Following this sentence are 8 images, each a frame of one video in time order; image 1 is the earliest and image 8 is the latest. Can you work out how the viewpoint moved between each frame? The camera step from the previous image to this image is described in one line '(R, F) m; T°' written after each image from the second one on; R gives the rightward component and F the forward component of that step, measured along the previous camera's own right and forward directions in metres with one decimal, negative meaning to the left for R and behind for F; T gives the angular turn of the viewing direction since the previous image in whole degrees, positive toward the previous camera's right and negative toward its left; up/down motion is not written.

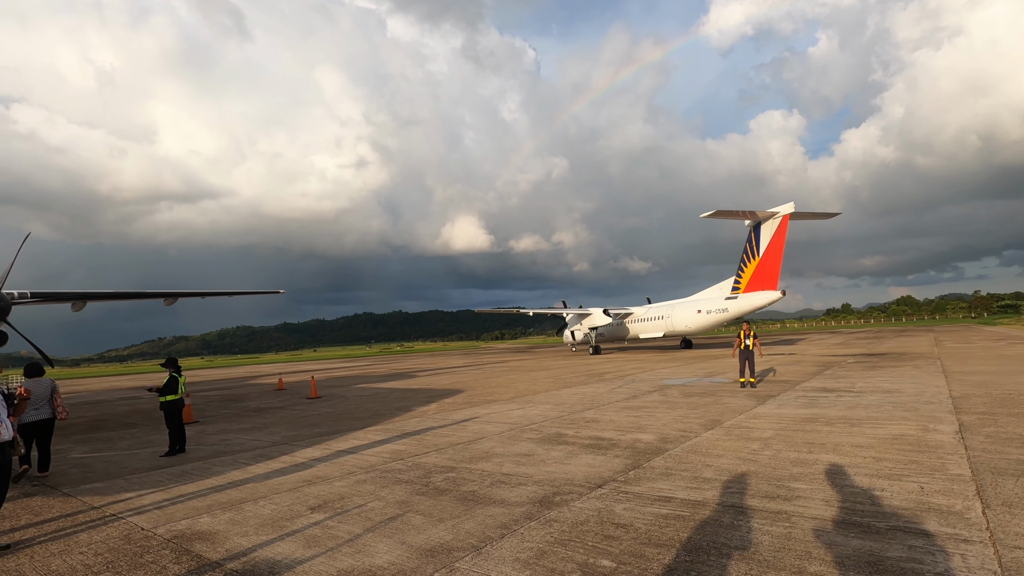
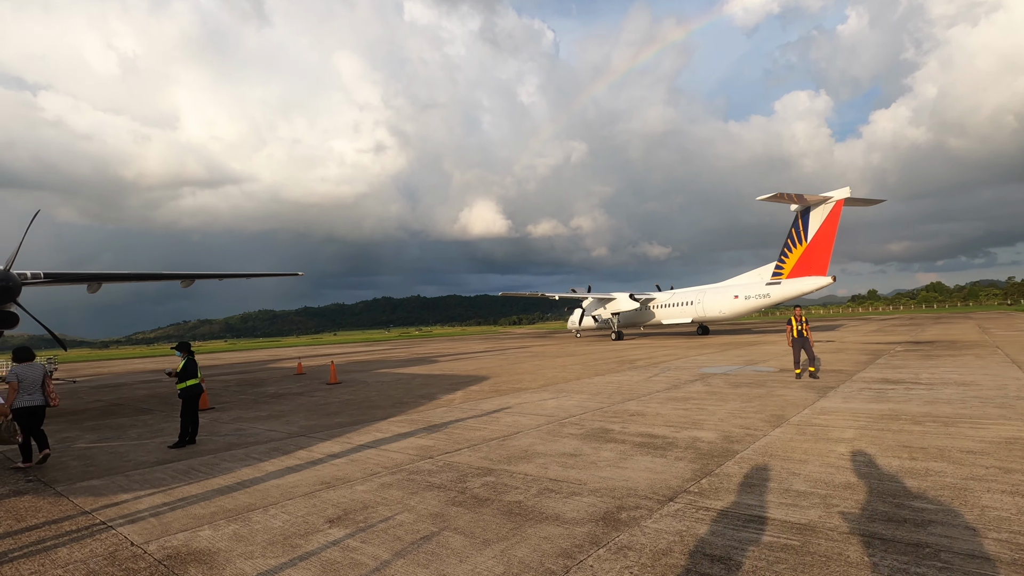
(-0.3, +0.9) m; -2°
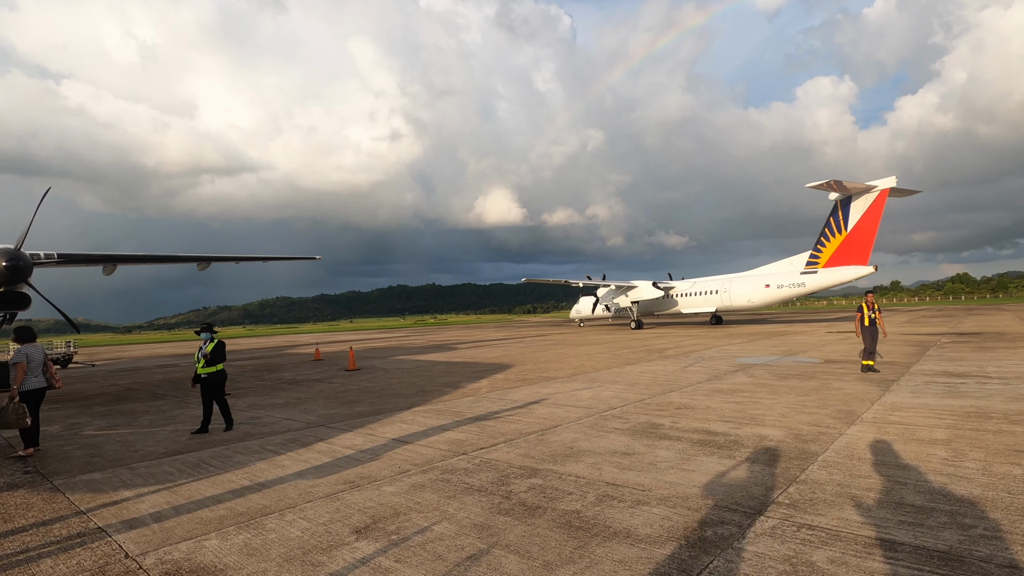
(-0.3, +0.7) m; -2°
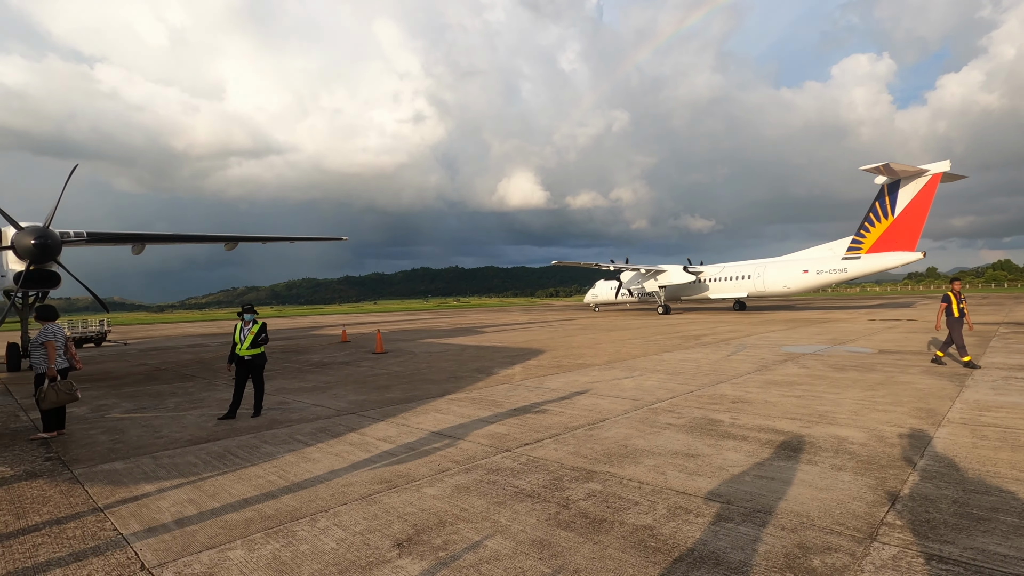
(-0.3, +0.6) m; -2°
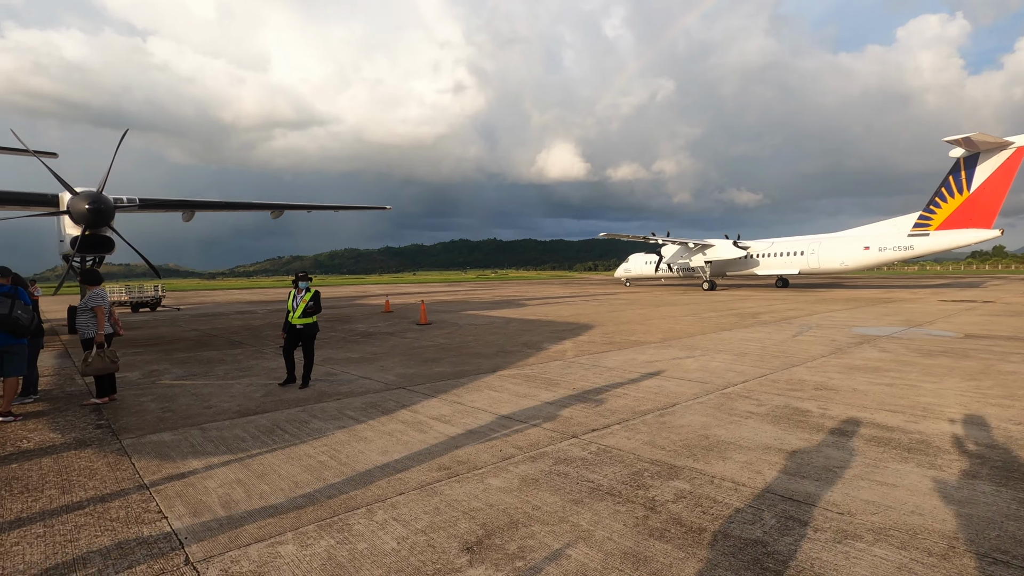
(-0.3, +0.5) m; -4°
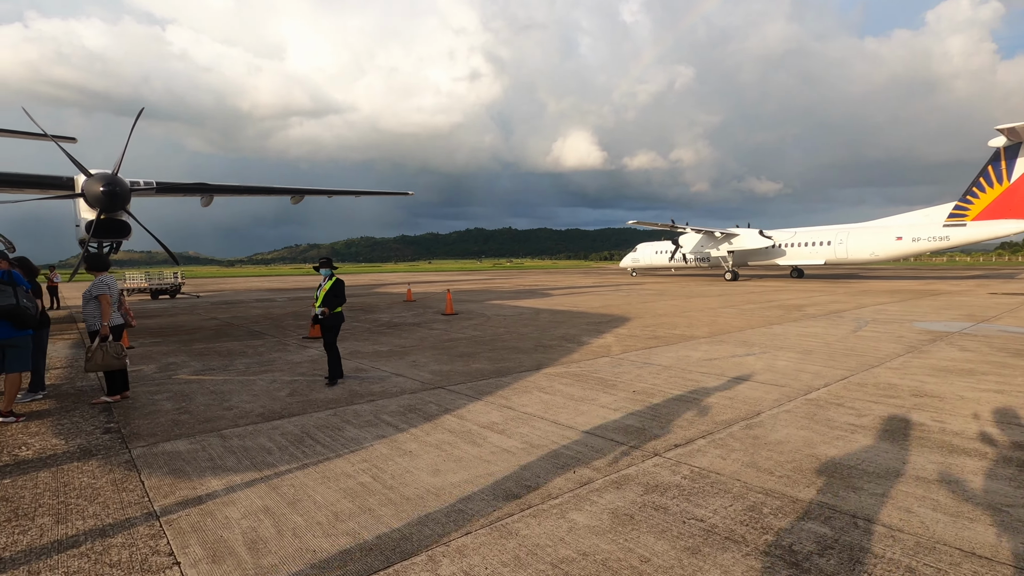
(-0.4, +0.8) m; -2°
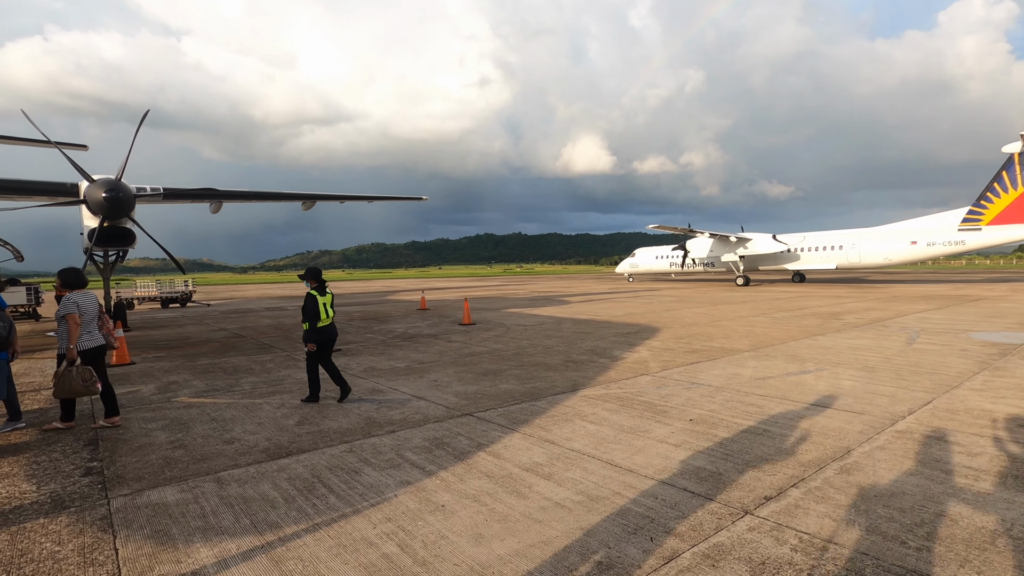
(-0.3, +0.7) m; -1°
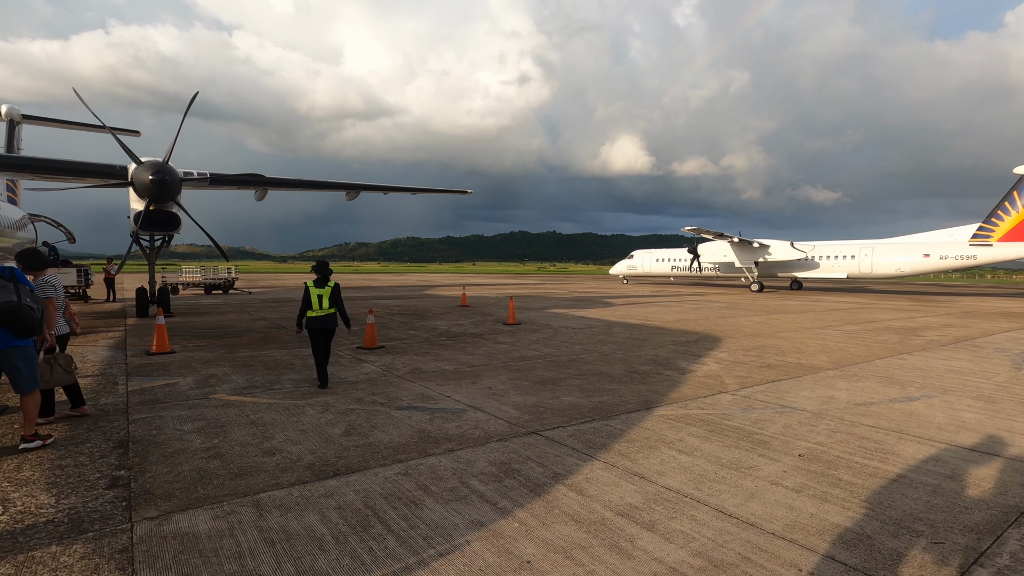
(-0.4, +0.7) m; -3°
